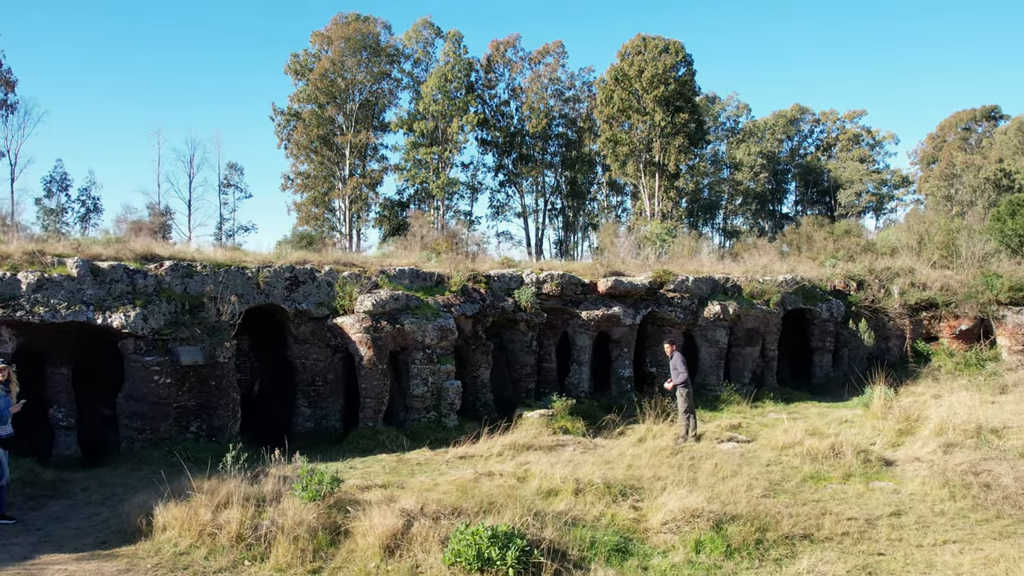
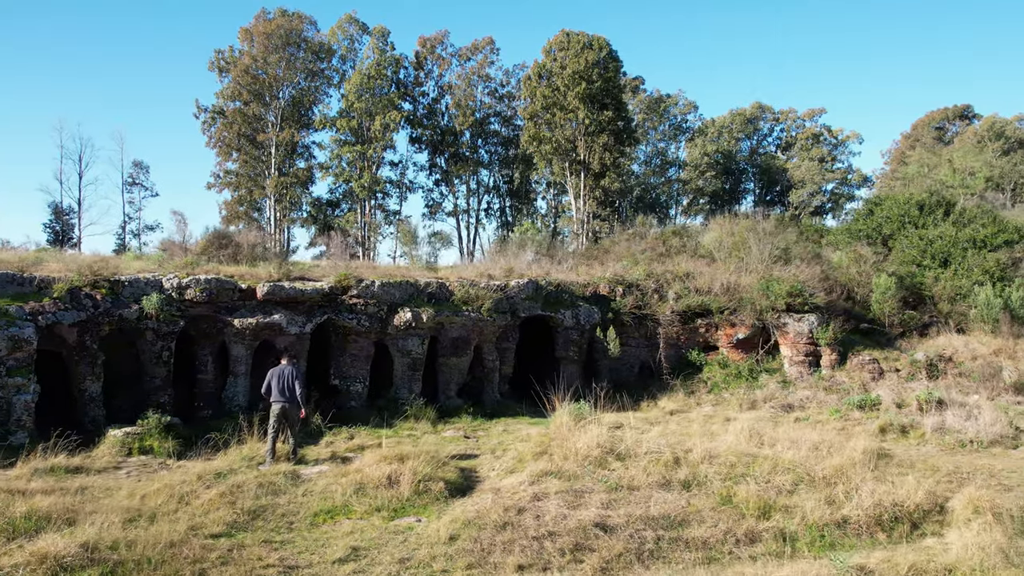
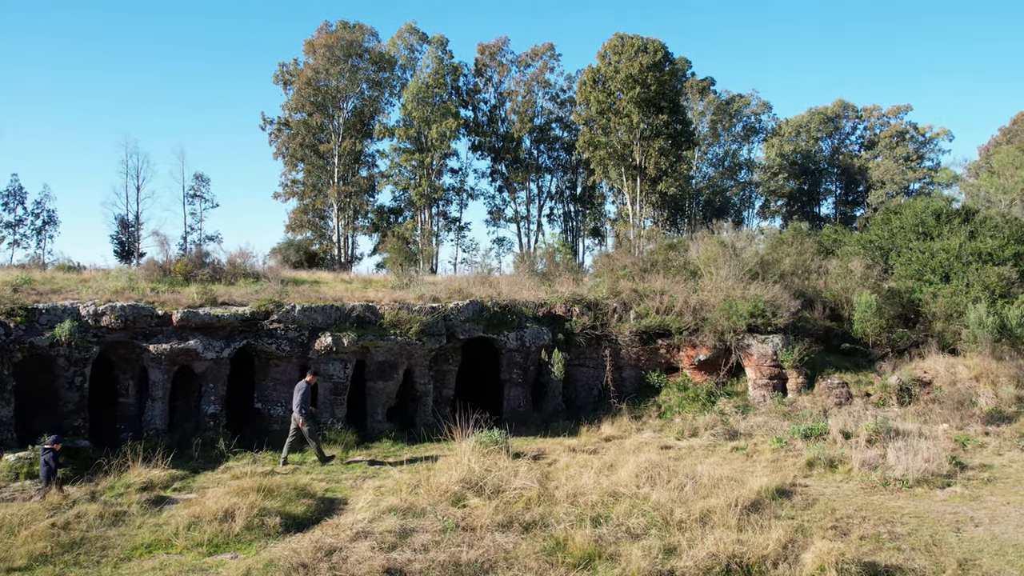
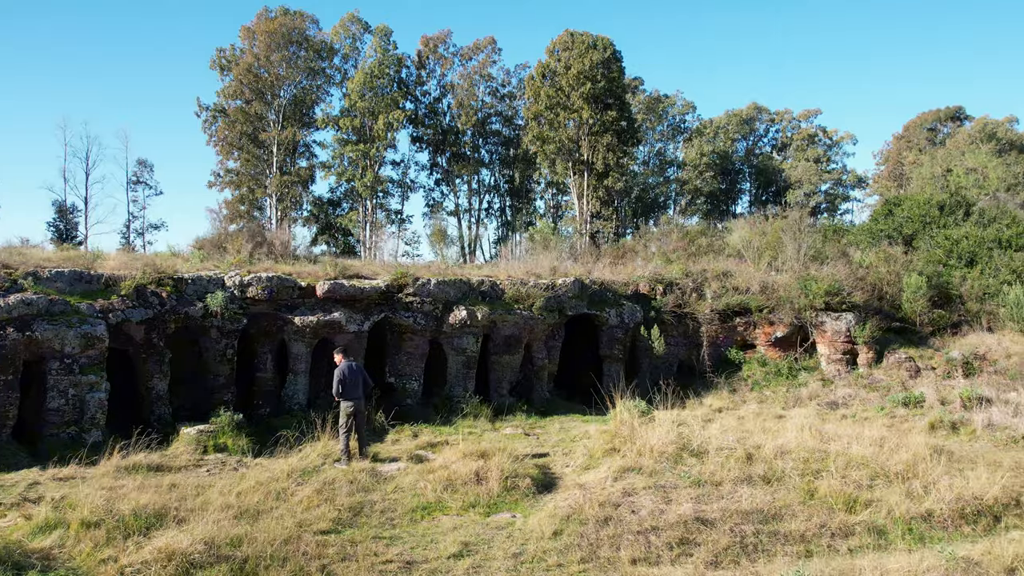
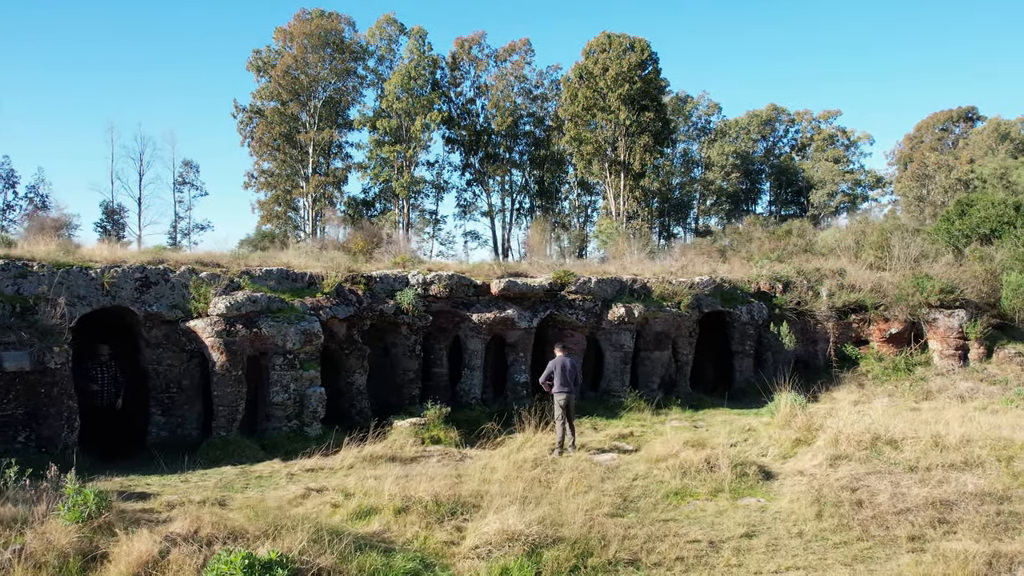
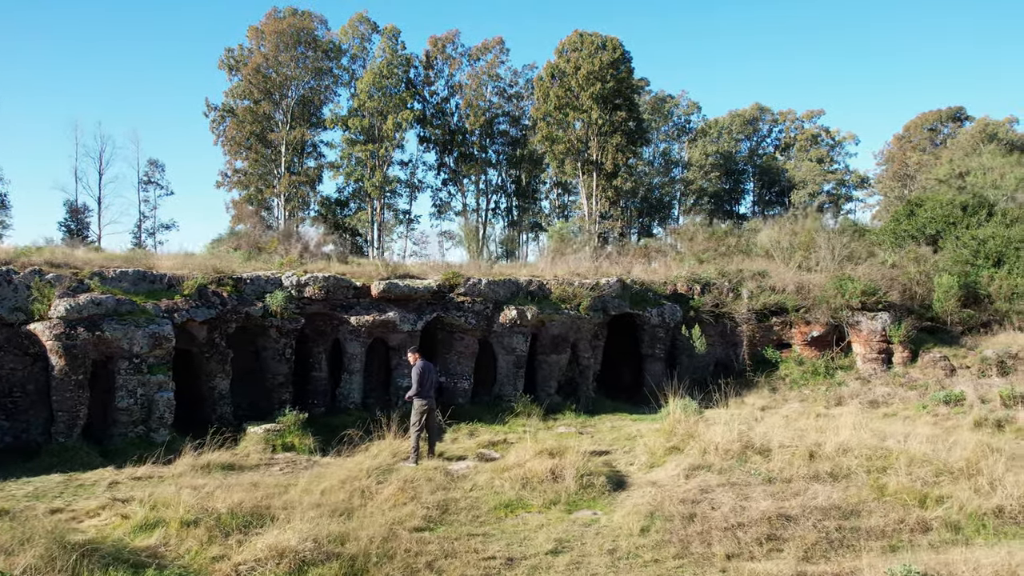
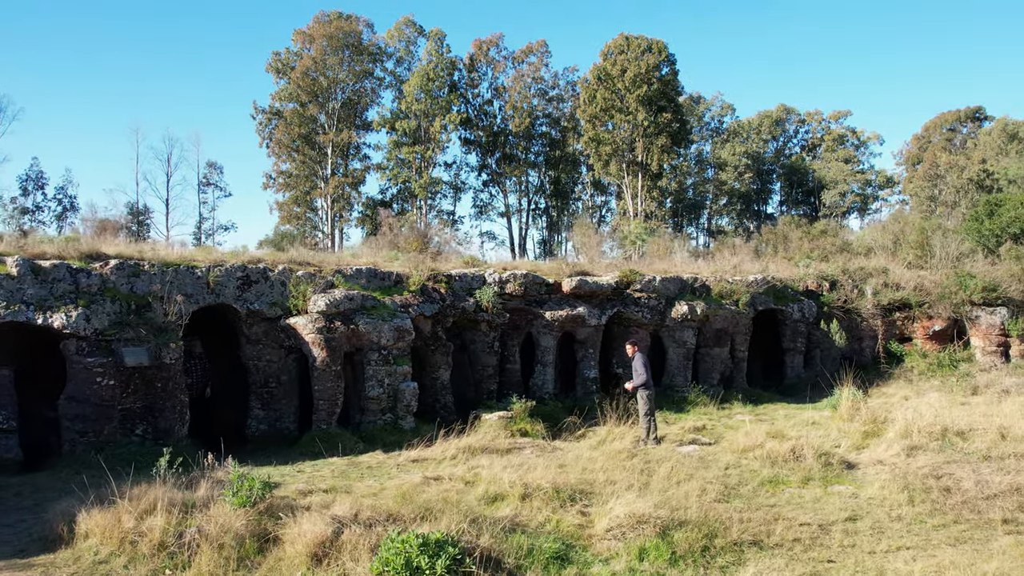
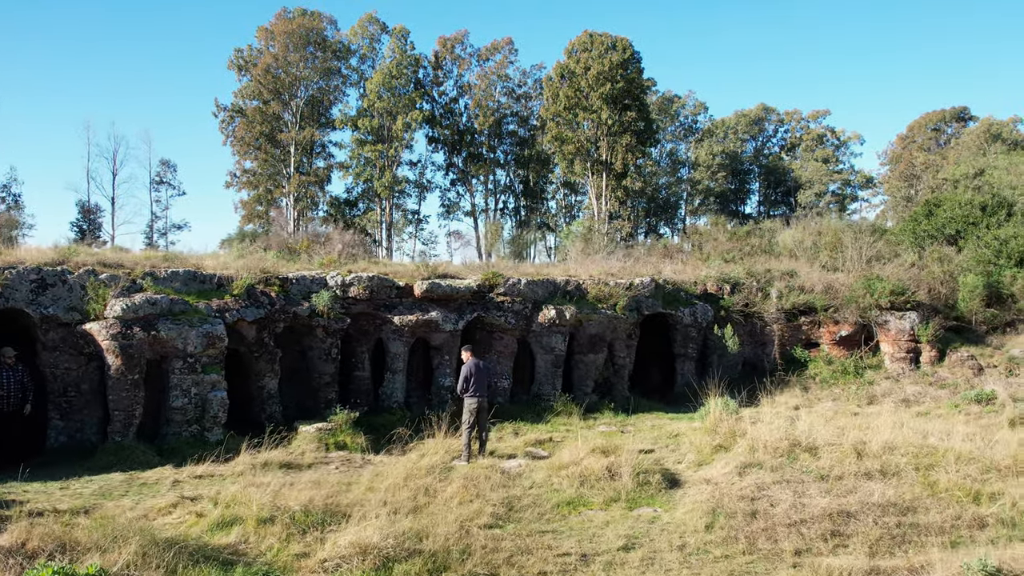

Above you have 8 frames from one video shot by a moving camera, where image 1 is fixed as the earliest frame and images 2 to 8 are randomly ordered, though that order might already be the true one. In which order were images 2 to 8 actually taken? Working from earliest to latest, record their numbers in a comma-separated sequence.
7, 5, 8, 6, 4, 2, 3
